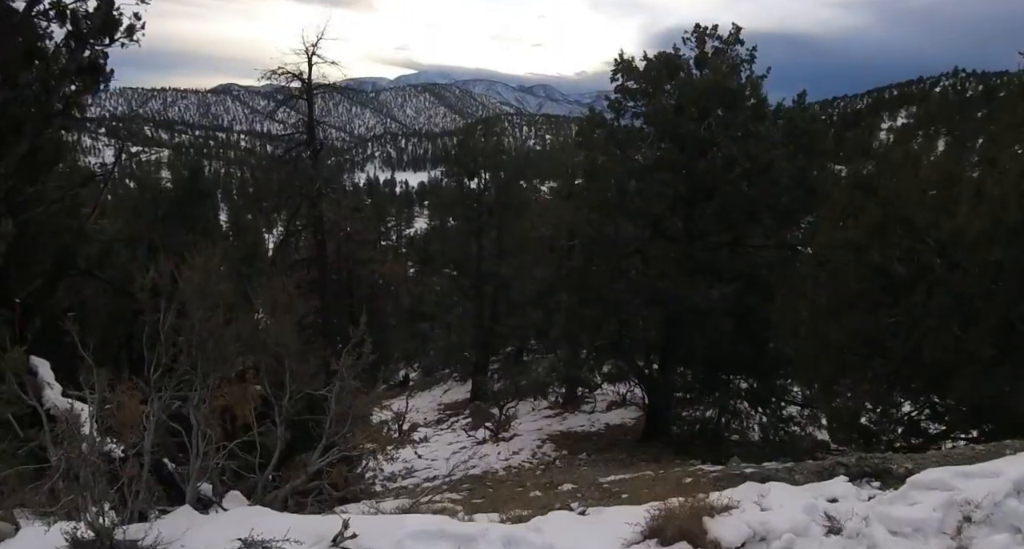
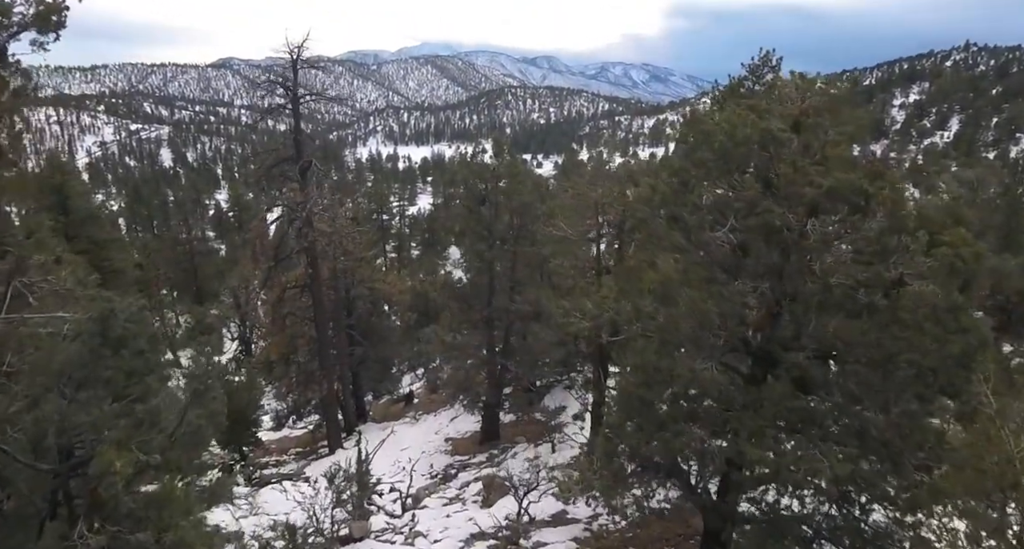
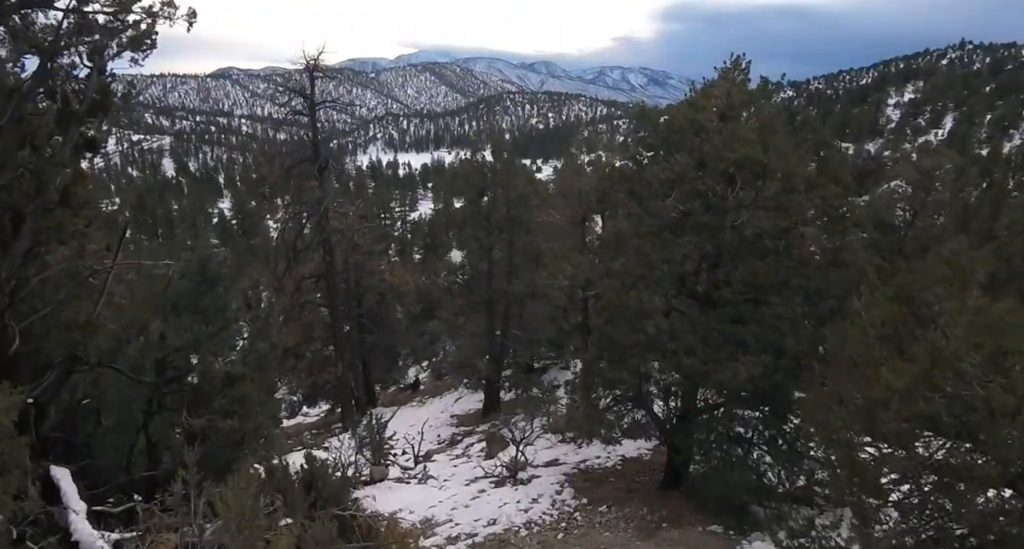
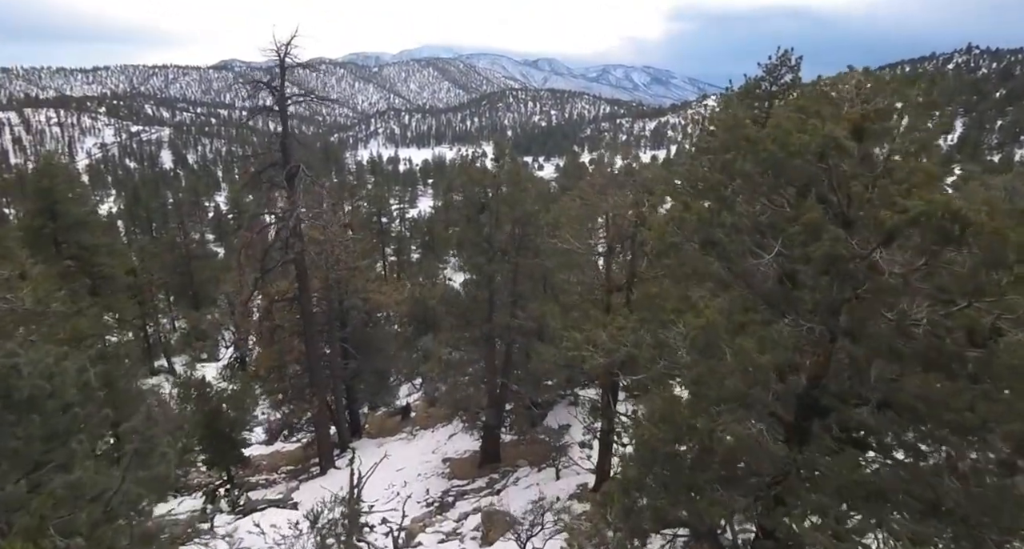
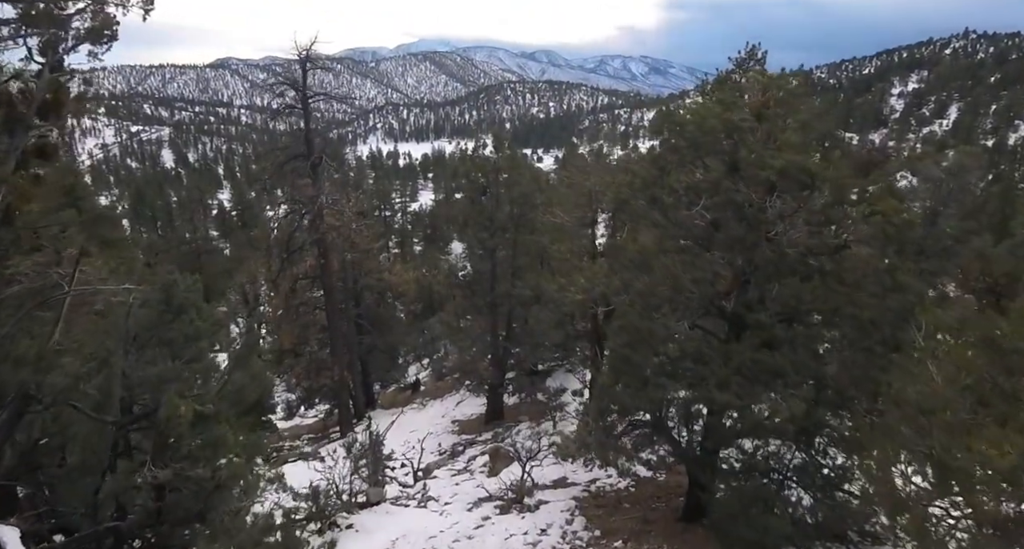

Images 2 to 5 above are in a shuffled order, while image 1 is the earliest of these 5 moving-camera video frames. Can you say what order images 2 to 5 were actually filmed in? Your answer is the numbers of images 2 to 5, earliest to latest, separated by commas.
3, 5, 2, 4
